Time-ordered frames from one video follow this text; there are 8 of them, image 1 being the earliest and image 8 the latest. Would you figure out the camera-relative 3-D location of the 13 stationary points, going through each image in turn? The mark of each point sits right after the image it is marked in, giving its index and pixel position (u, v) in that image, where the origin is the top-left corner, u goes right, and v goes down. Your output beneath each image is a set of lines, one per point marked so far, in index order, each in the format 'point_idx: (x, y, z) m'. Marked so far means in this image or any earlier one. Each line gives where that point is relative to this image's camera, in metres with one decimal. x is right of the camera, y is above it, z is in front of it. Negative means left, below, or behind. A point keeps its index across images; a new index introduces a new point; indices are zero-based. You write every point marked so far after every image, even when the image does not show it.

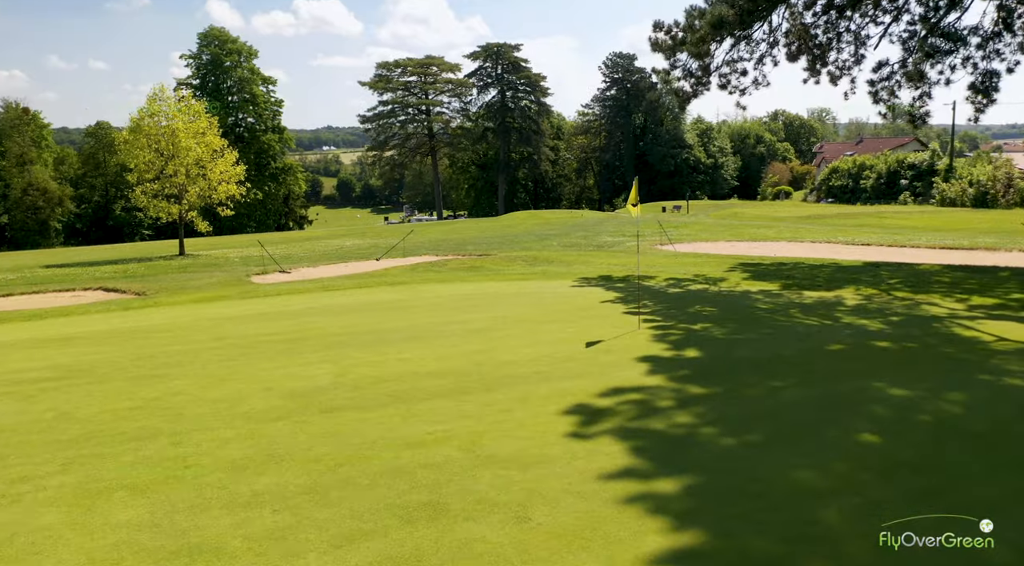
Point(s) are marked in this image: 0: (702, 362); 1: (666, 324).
0: (+2.4, -1.1, +10.8) m
1: (+2.5, -0.7, +13.5) m
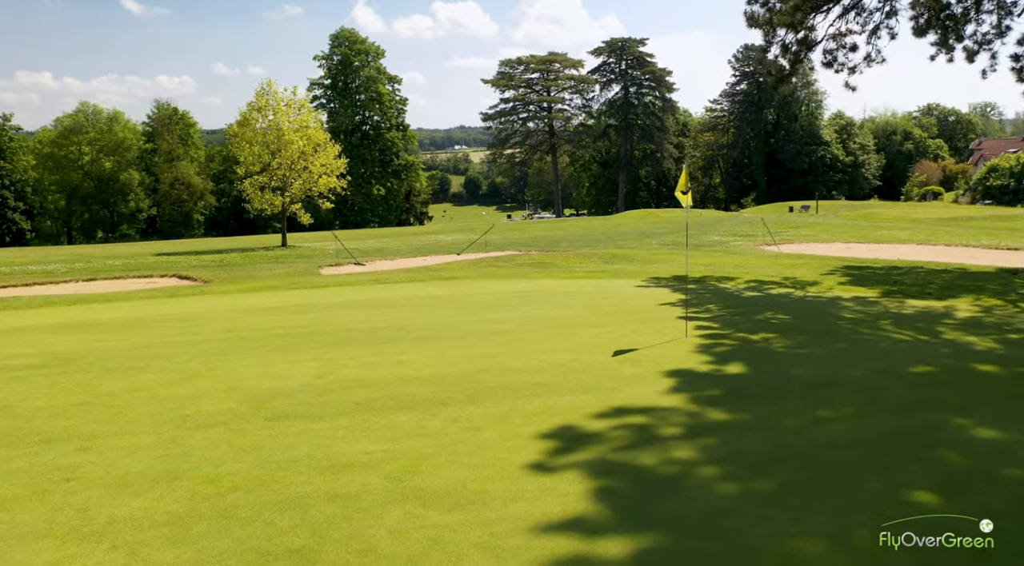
0: (+2.4, -1.1, +8.9) m
1: (+2.9, -0.7, +11.6) m
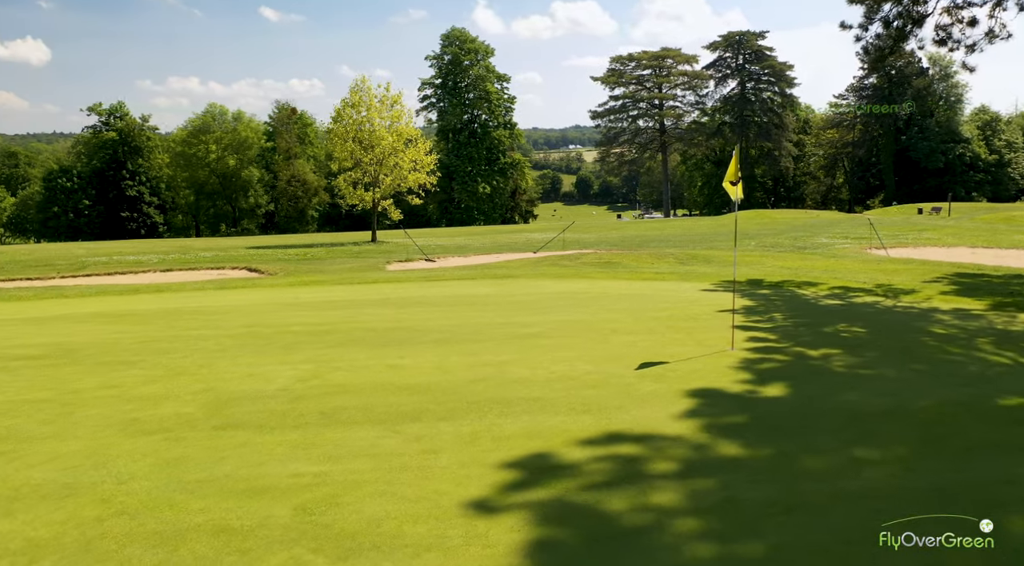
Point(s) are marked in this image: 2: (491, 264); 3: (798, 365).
0: (+2.3, -1.2, +7.4) m
1: (+3.2, -0.8, +10.0) m
2: (-0.5, +0.5, +19.2) m
3: (+3.2, -0.9, +9.1) m
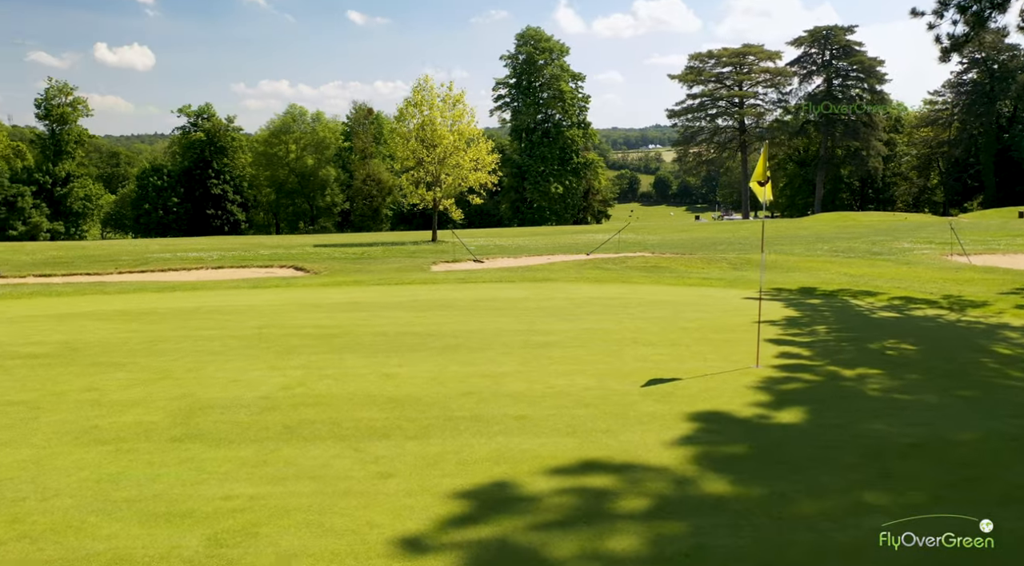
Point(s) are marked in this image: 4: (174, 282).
0: (+2.1, -1.3, +6.6) m
1: (+3.2, -0.9, +9.0) m
2: (+0.5, +0.4, +18.6) m
3: (+3.1, -1.0, +8.1) m
4: (-6.9, 0.0, +16.8) m
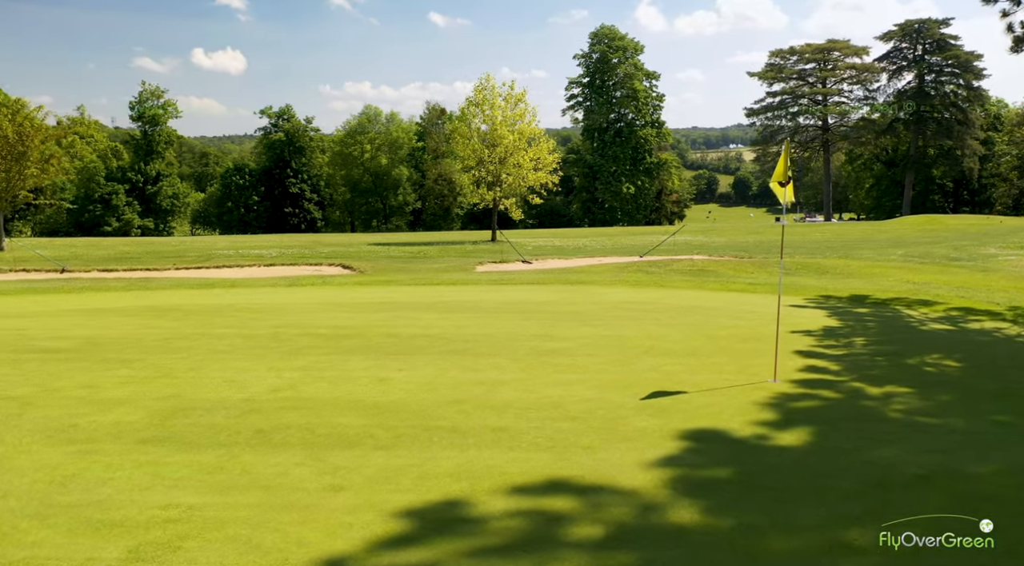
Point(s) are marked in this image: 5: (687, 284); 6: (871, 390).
0: (+1.9, -1.3, +6.0) m
1: (+3.2, -1.0, +8.4) m
2: (+1.4, +0.3, +18.1) m
3: (+3.0, -1.1, +7.5) m
4: (-6.1, +0.1, +17.1) m
5: (+3.3, 0.0, +15.6) m
6: (+3.5, -1.0, +8.0) m
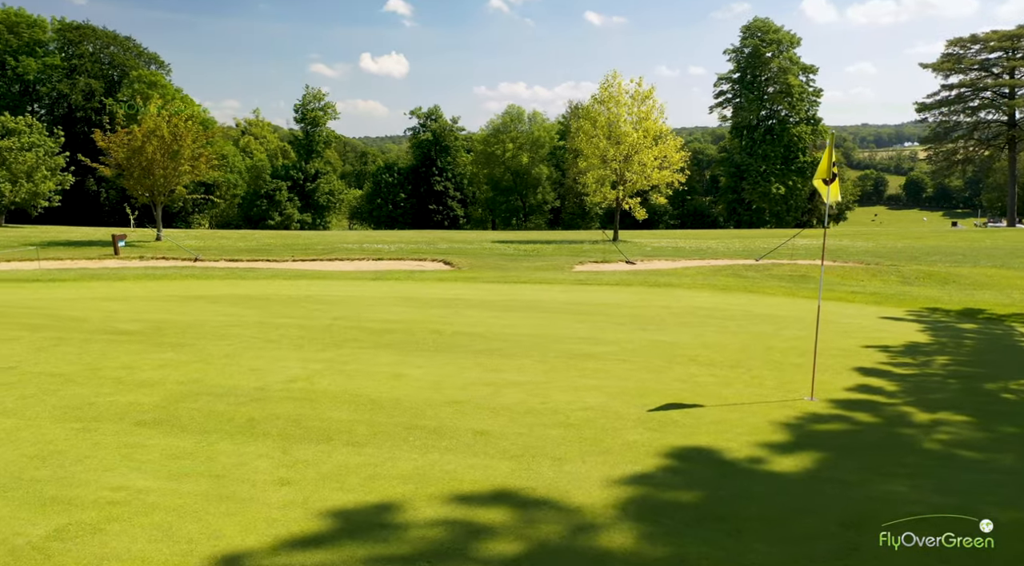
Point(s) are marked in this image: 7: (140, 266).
0: (+1.5, -1.4, +5.4) m
1: (+3.3, -1.1, +7.5) m
2: (+3.4, +0.3, +17.4) m
3: (+3.0, -1.2, +6.6) m
4: (-4.2, +0.3, +17.7) m
5: (+4.8, -0.1, +14.6) m
6: (+3.5, -1.1, +7.1) m
7: (-8.3, +0.4, +18.3) m
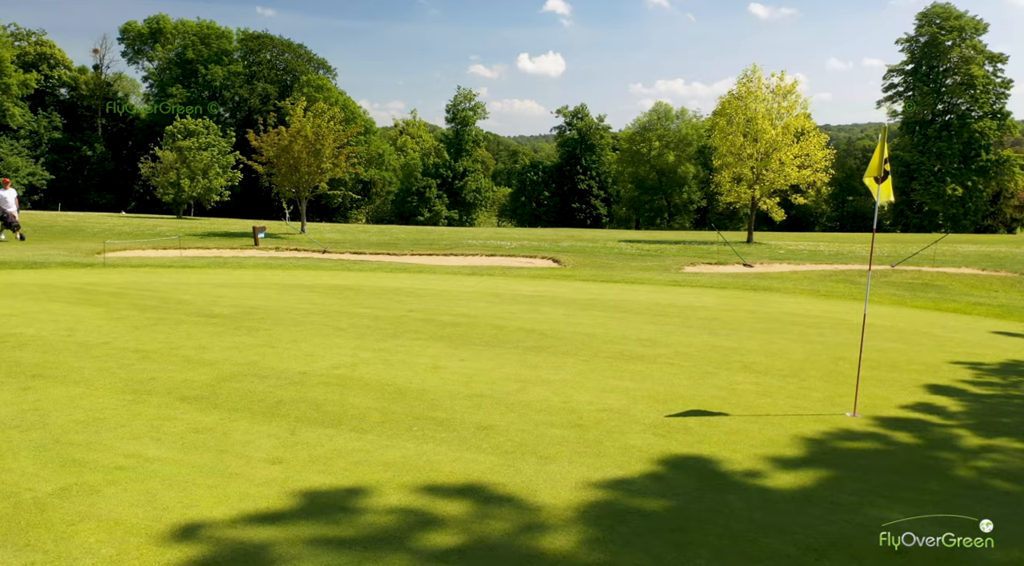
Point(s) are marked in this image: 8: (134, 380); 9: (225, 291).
0: (+1.3, -1.4, +5.1) m
1: (+3.5, -1.2, +6.8) m
2: (+5.4, +0.2, +16.5) m
3: (+2.9, -1.3, +6.1) m
4: (-2.0, +0.4, +18.3) m
5: (+6.2, -0.2, +13.5) m
6: (+3.6, -1.2, +6.4) m
7: (-5.8, +0.7, +19.6) m
8: (-3.6, -0.9, +8.0) m
9: (-4.7, -0.1, +13.3) m
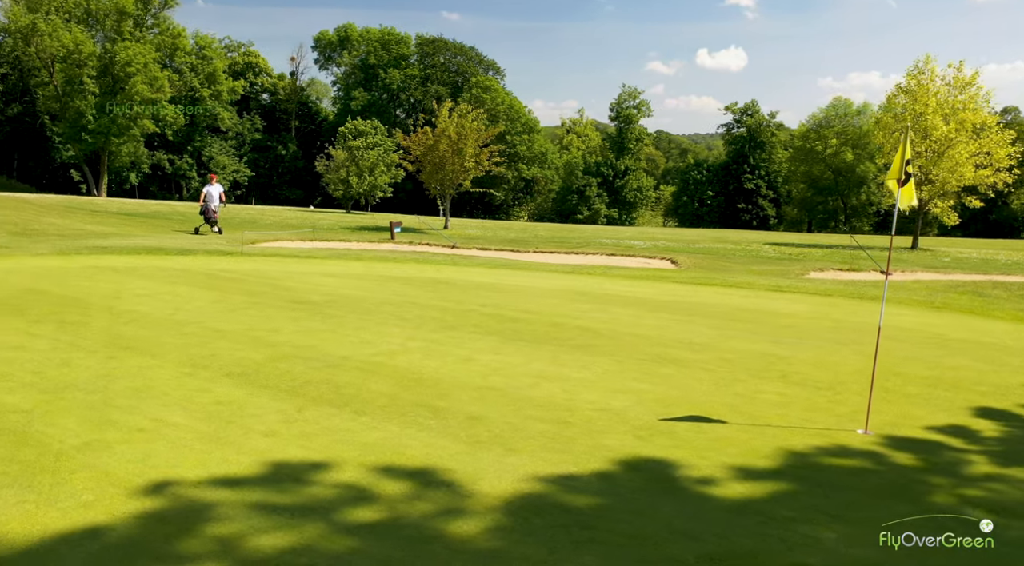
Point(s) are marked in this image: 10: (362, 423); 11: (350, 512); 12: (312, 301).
0: (+0.9, -1.4, +5.1) m
1: (+3.3, -1.2, +6.3) m
2: (+7.4, 0.0, +15.3) m
3: (+2.6, -1.3, +5.7) m
4: (+0.6, +0.5, +18.7) m
5: (+7.5, -0.4, +12.2) m
6: (+3.3, -1.3, +5.8) m
7: (-2.9, +0.9, +20.8) m
8: (-3.4, -0.8, +9.0) m
9: (-3.2, 0.0, +14.4) m
10: (-1.2, -1.2, +6.8) m
11: (-1.0, -1.4, +5.1) m
12: (-2.9, -0.3, +12.3) m
